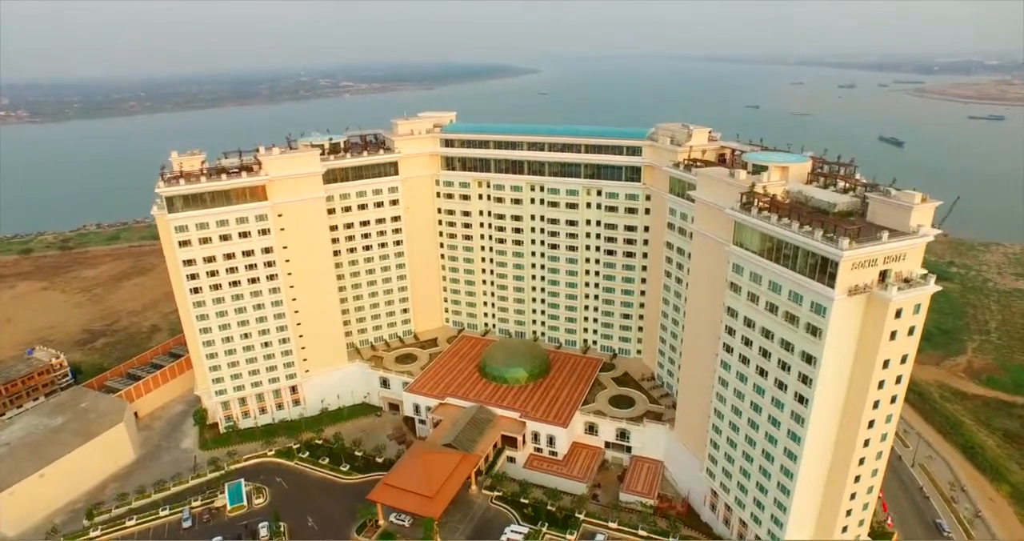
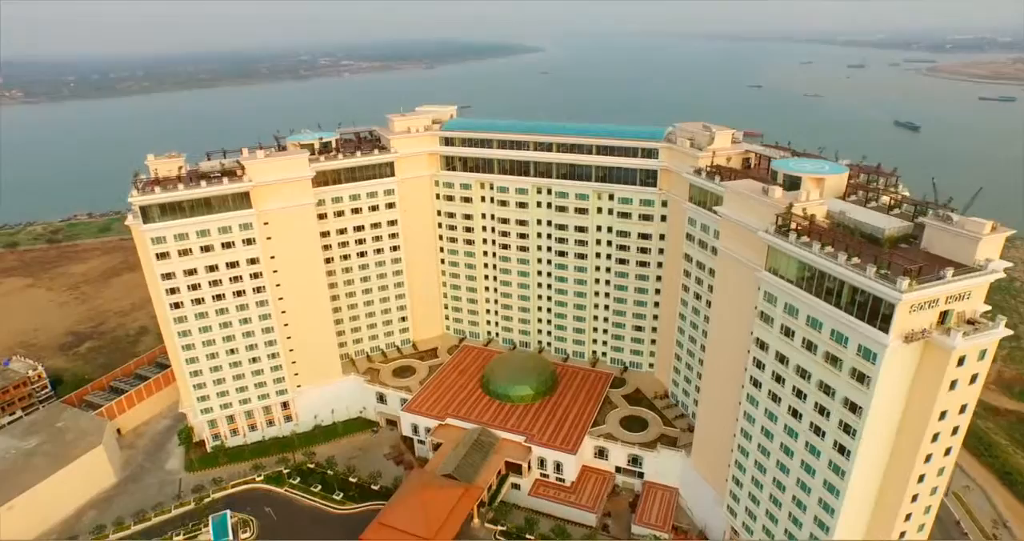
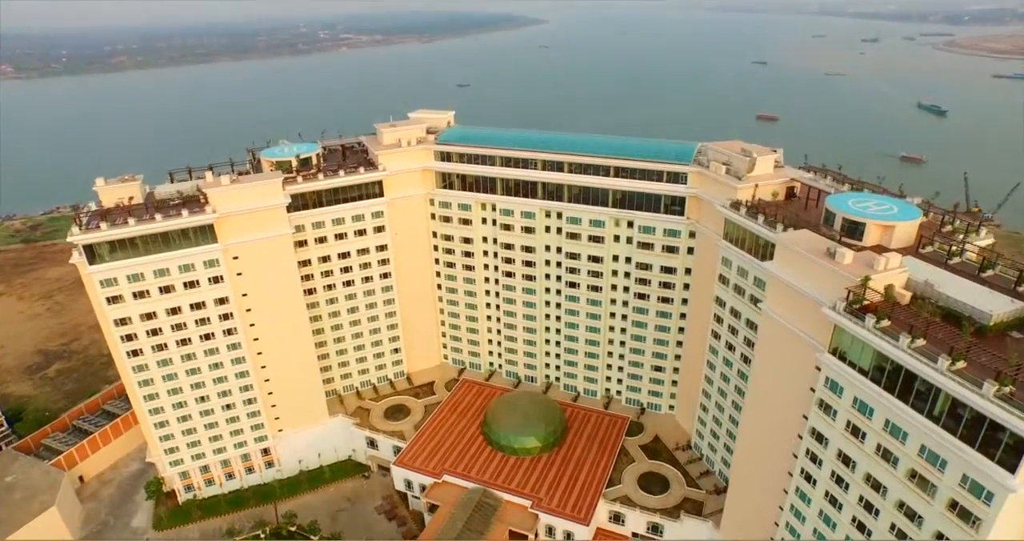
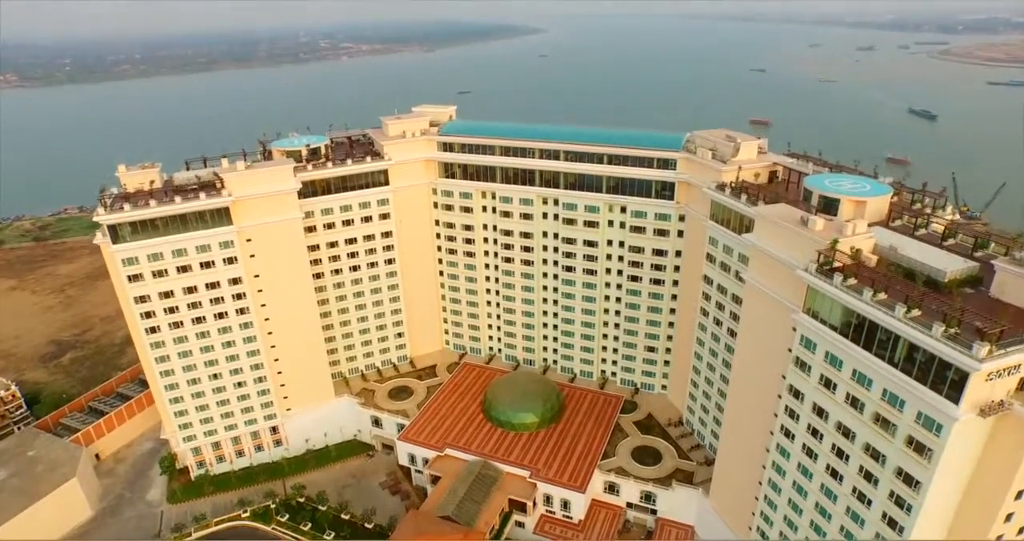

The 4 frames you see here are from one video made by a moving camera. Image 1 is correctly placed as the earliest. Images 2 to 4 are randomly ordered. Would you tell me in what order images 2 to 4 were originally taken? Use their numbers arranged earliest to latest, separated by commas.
2, 4, 3
